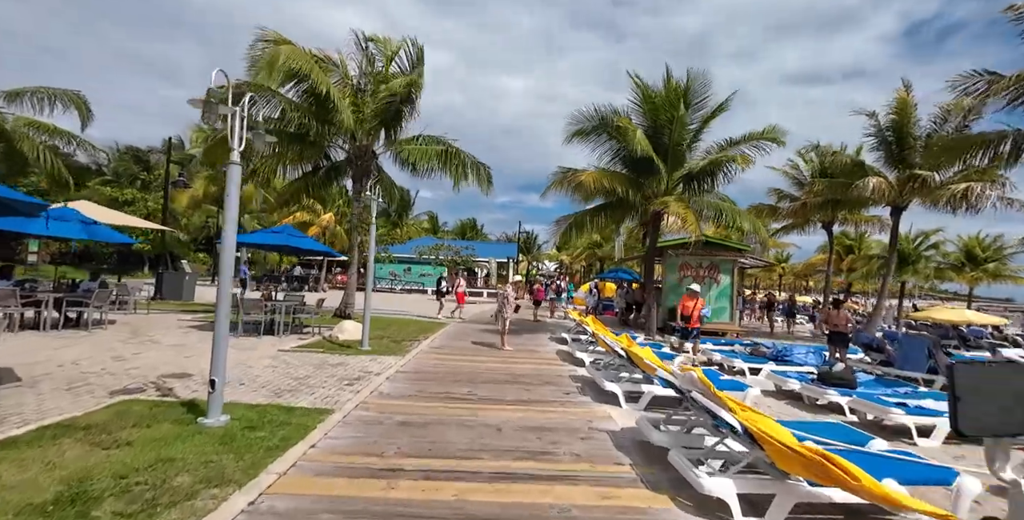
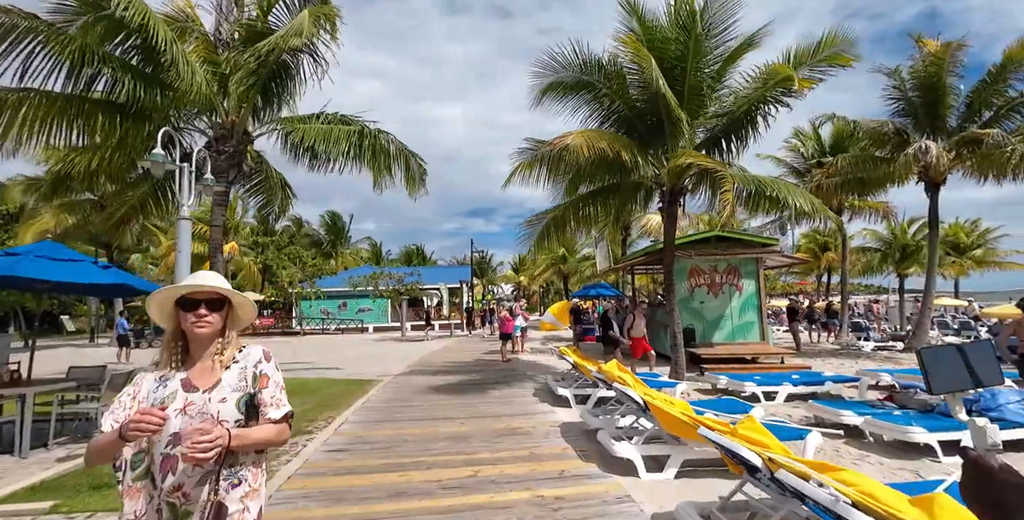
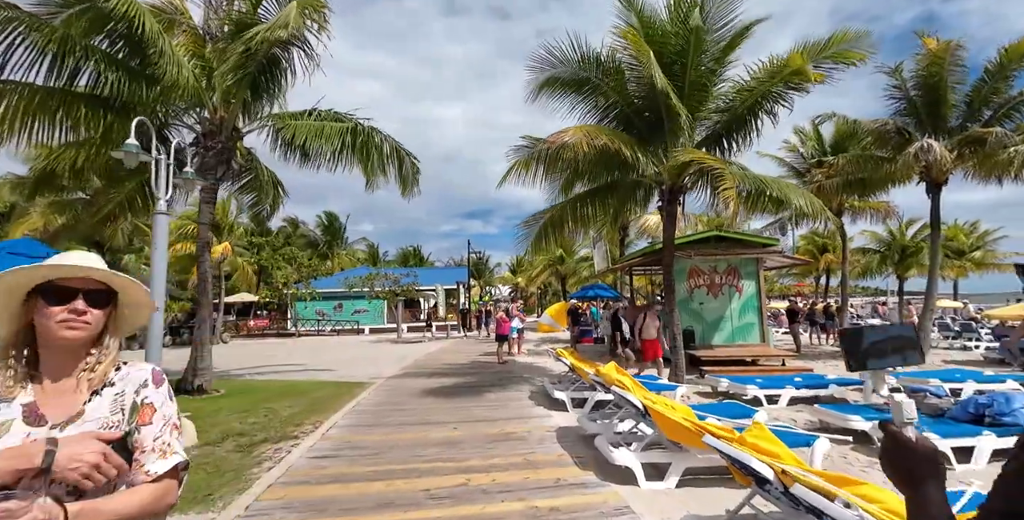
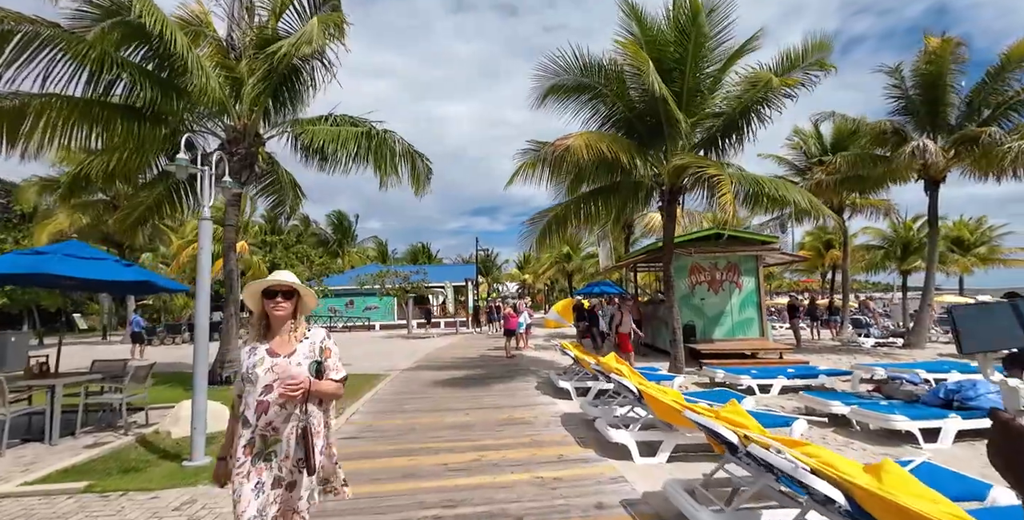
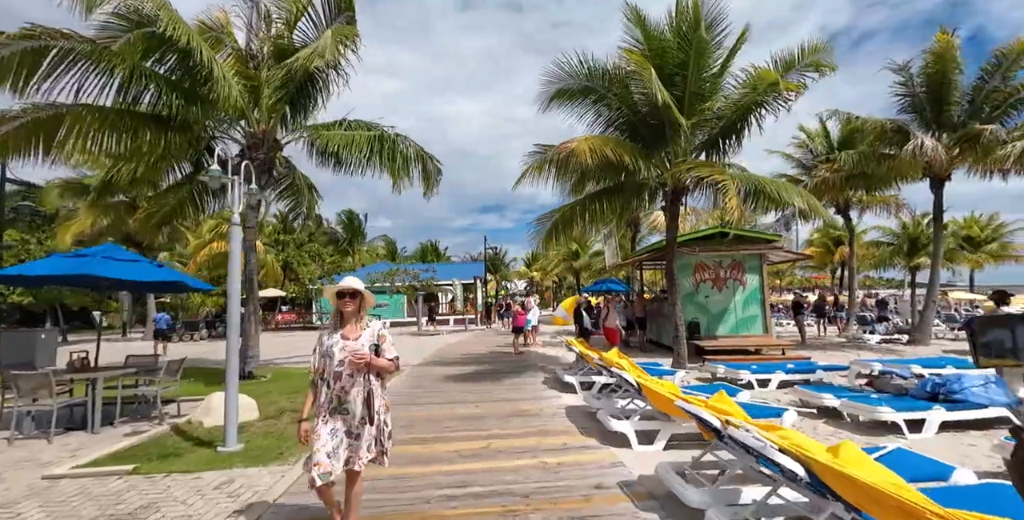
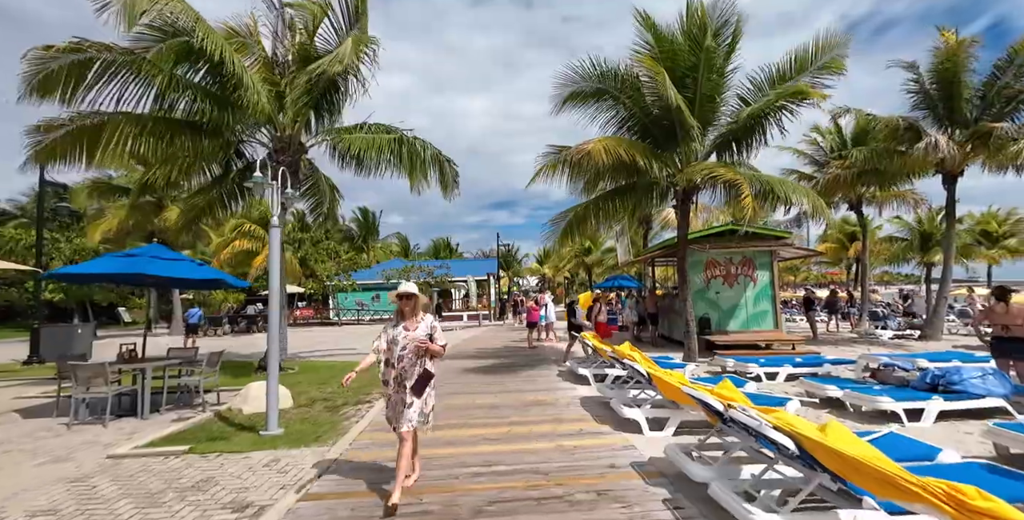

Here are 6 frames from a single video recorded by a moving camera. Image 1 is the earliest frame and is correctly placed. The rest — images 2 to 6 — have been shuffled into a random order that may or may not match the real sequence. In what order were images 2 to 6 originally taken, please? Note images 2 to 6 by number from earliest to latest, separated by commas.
6, 5, 4, 2, 3
